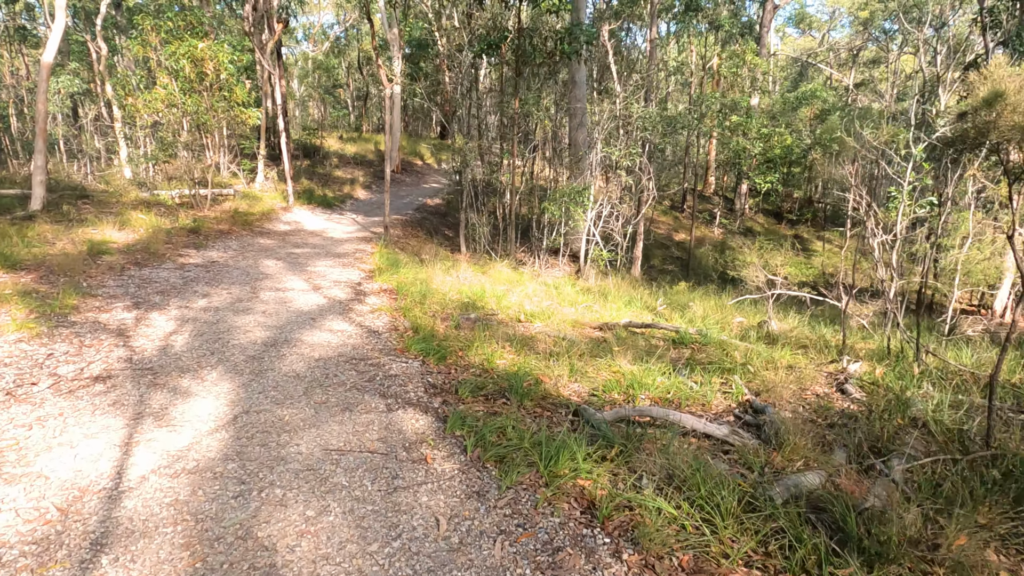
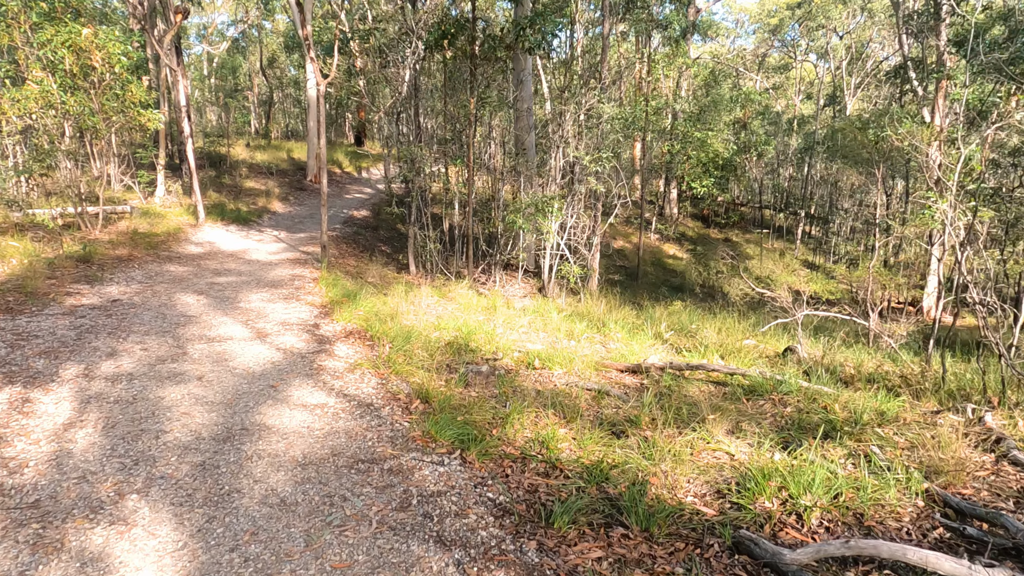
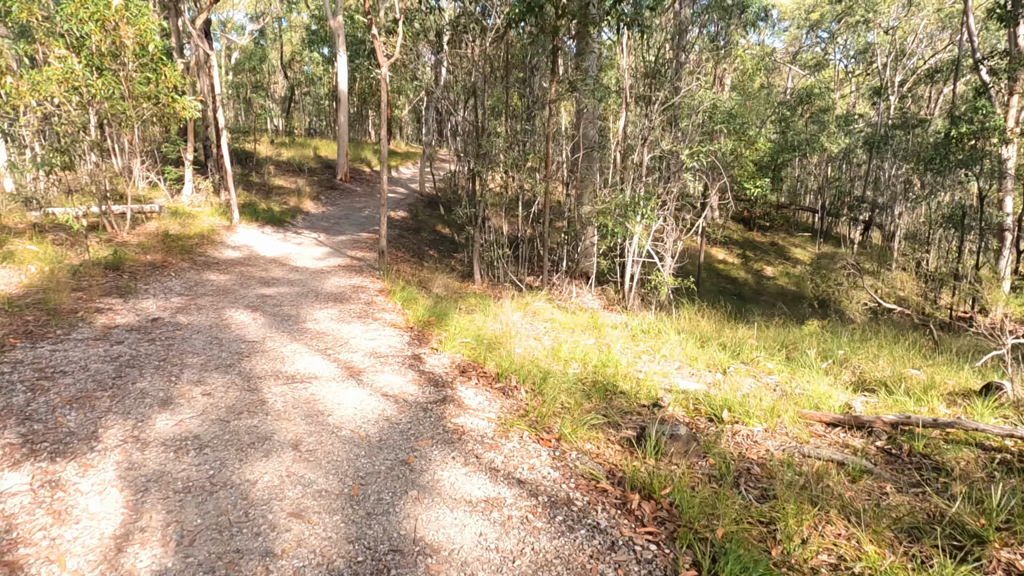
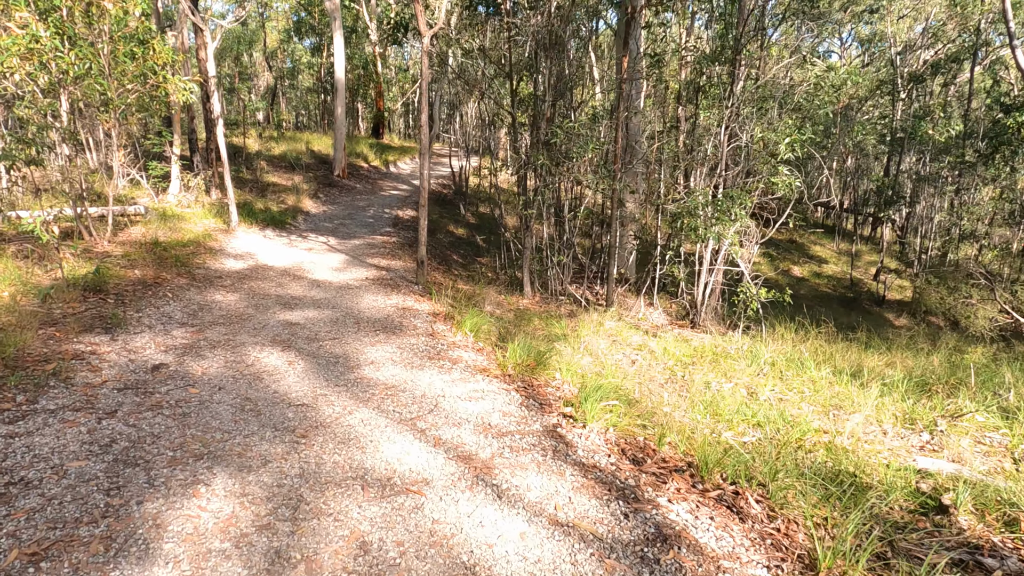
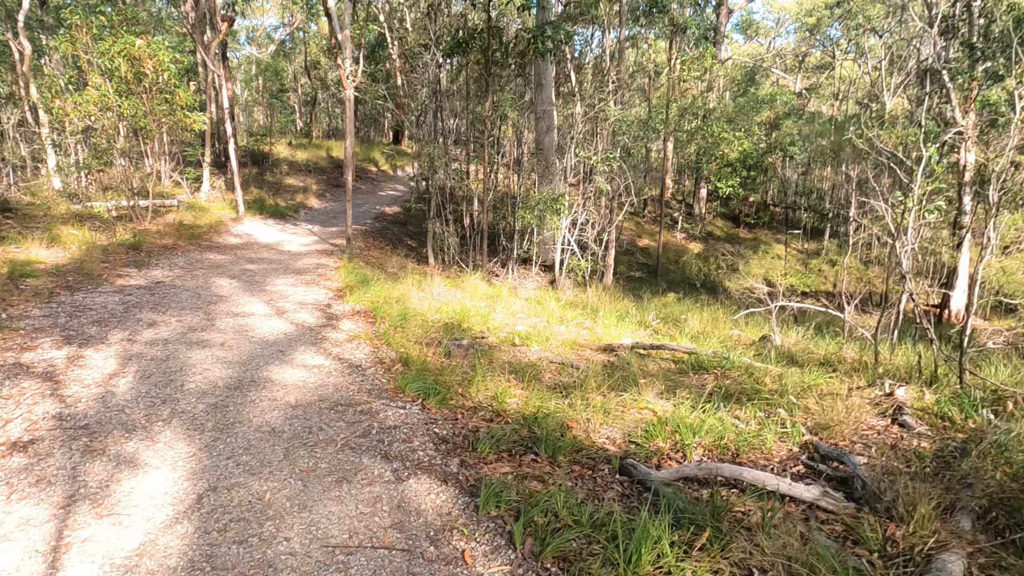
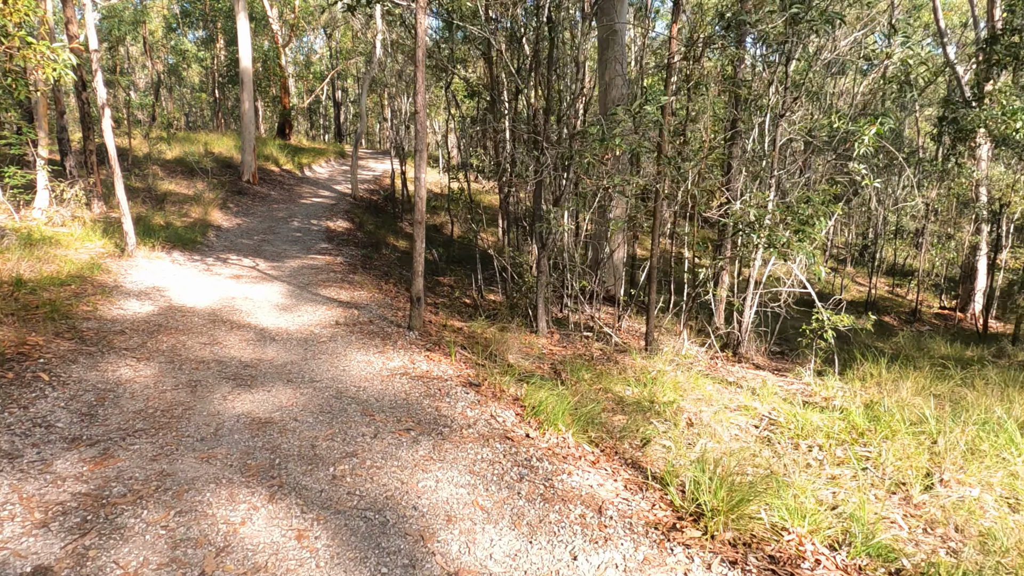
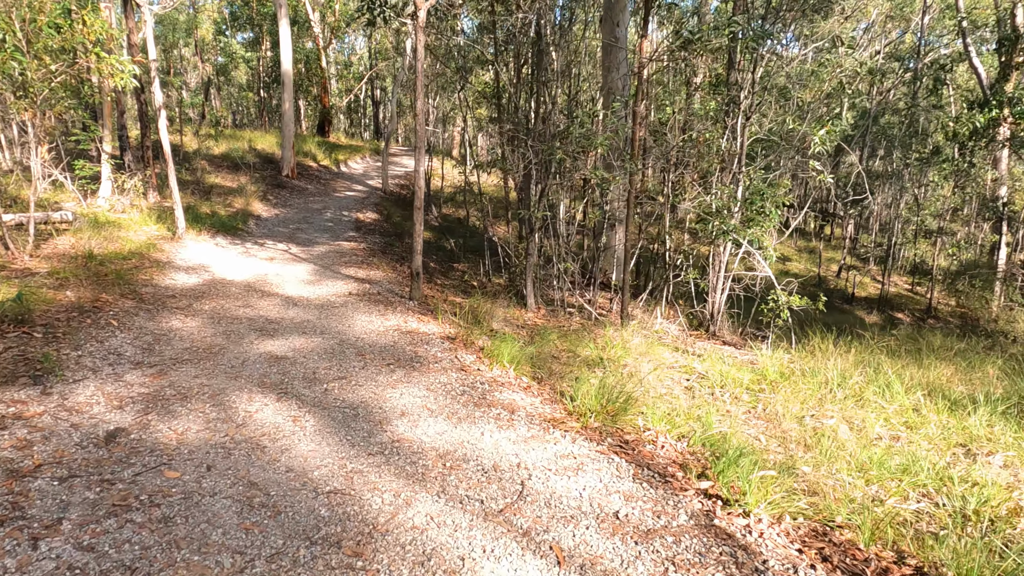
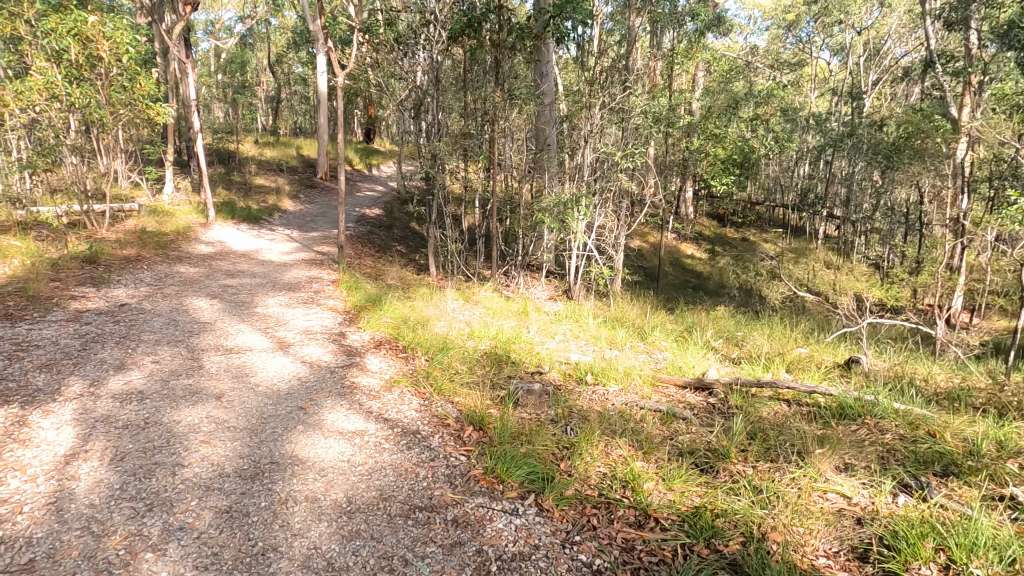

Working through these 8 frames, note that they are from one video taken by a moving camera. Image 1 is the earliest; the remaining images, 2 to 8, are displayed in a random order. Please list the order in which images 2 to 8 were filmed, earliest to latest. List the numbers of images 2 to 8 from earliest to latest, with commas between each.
5, 2, 8, 3, 4, 7, 6
